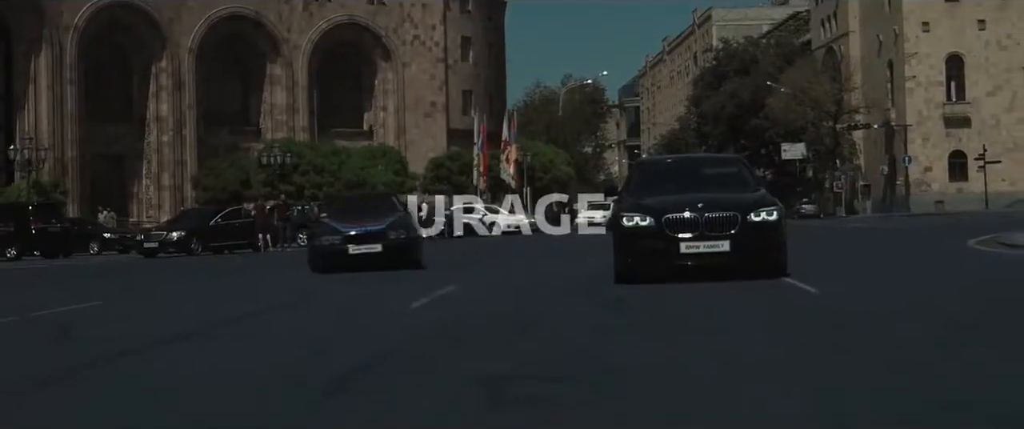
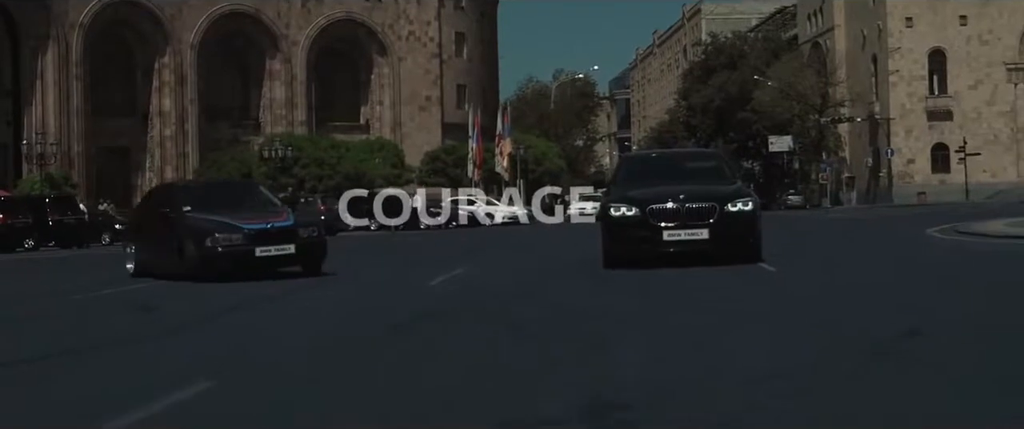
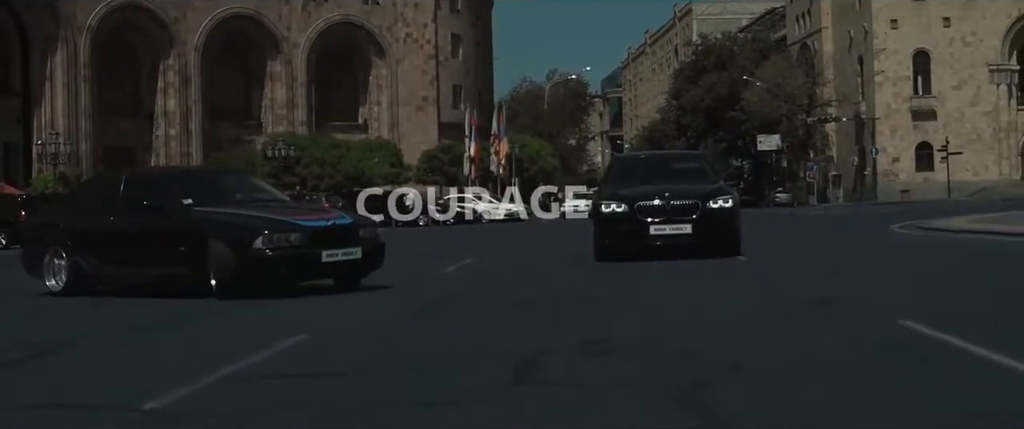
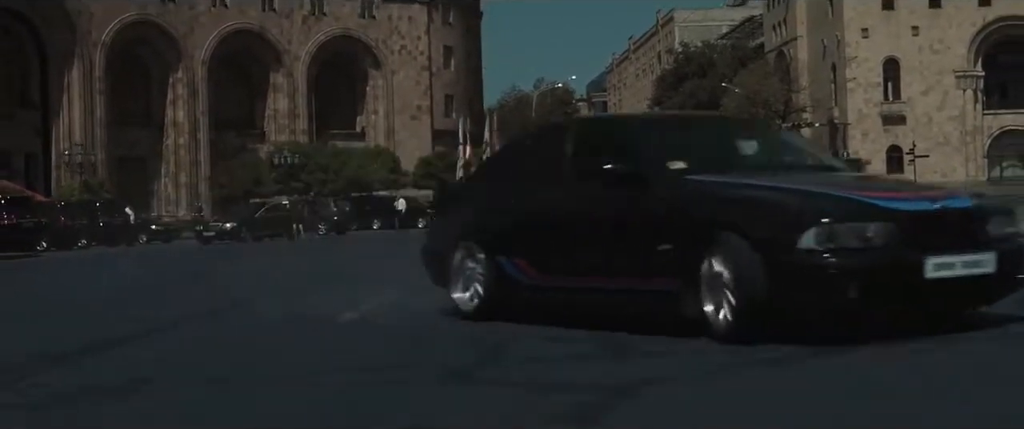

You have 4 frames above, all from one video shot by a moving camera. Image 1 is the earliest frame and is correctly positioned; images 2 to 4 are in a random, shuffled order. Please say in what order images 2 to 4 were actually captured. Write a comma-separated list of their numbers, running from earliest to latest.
2, 3, 4
